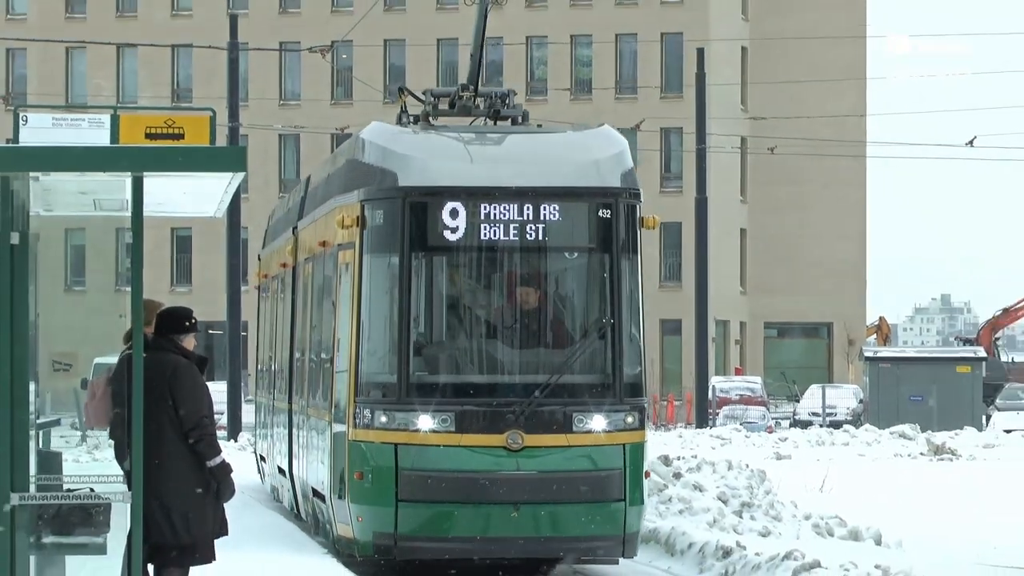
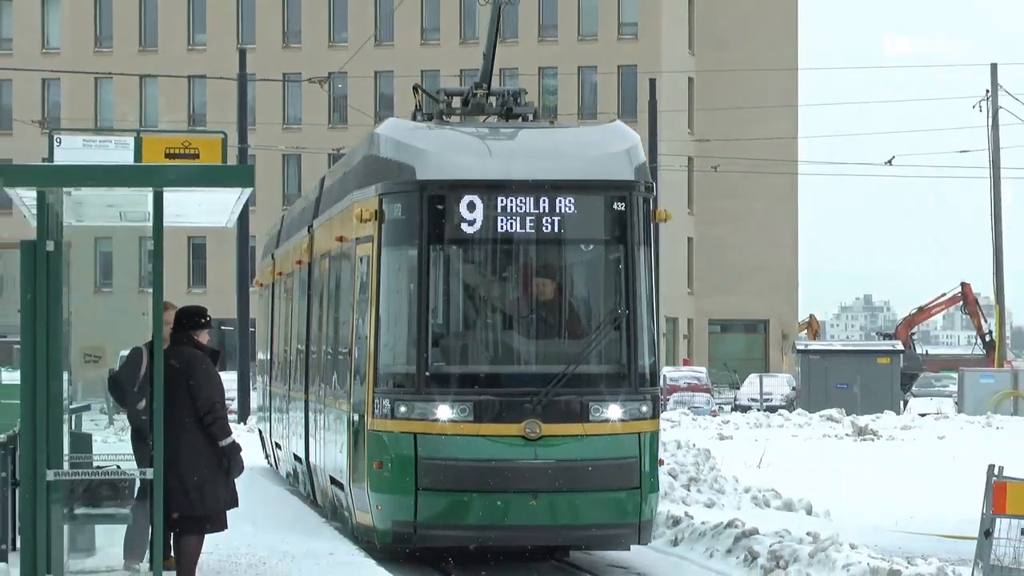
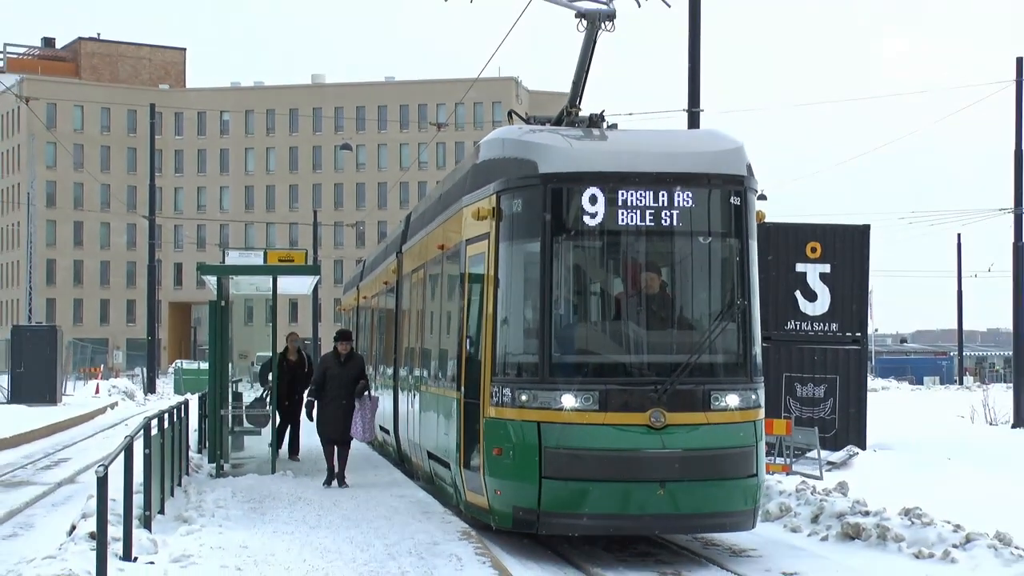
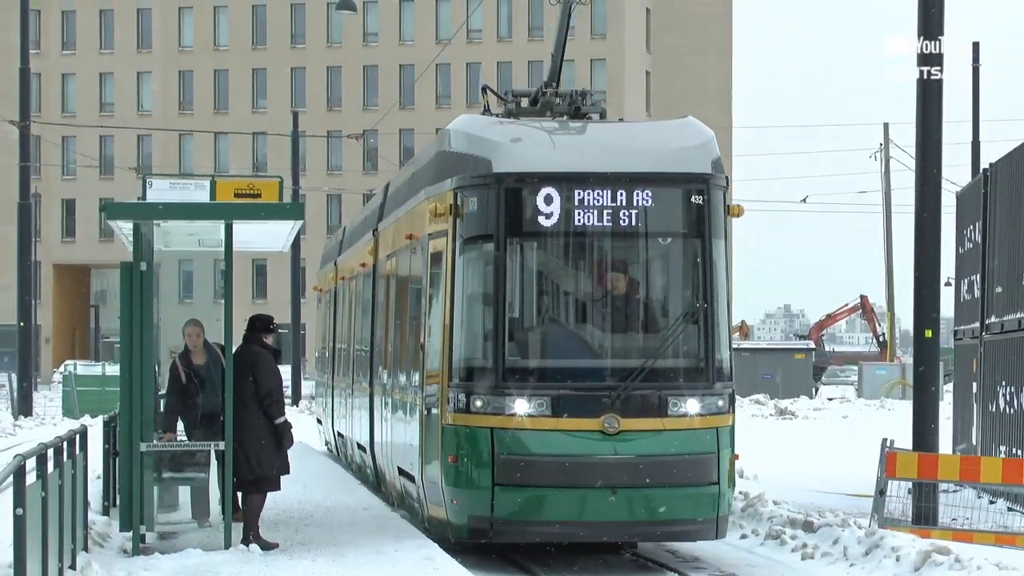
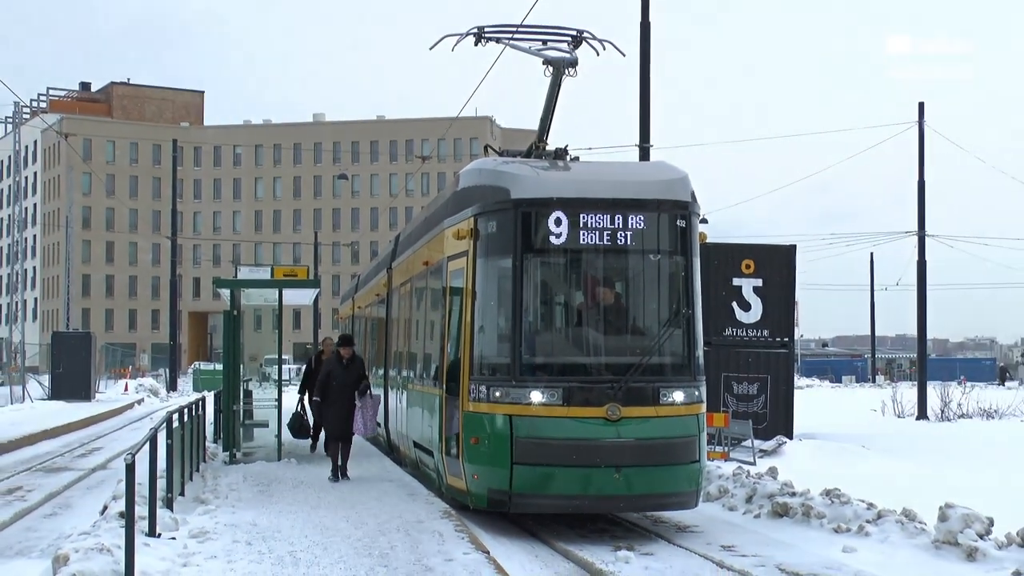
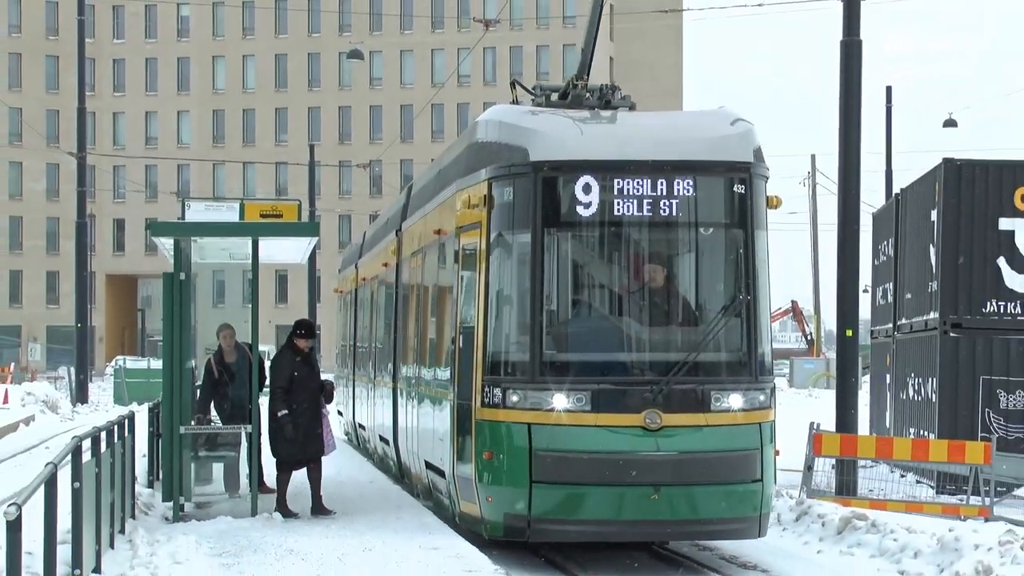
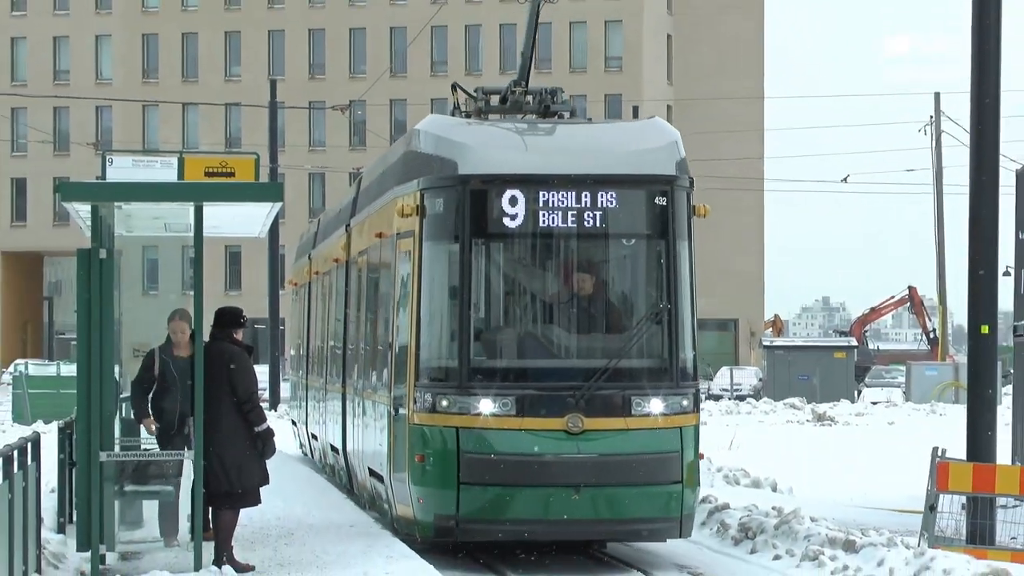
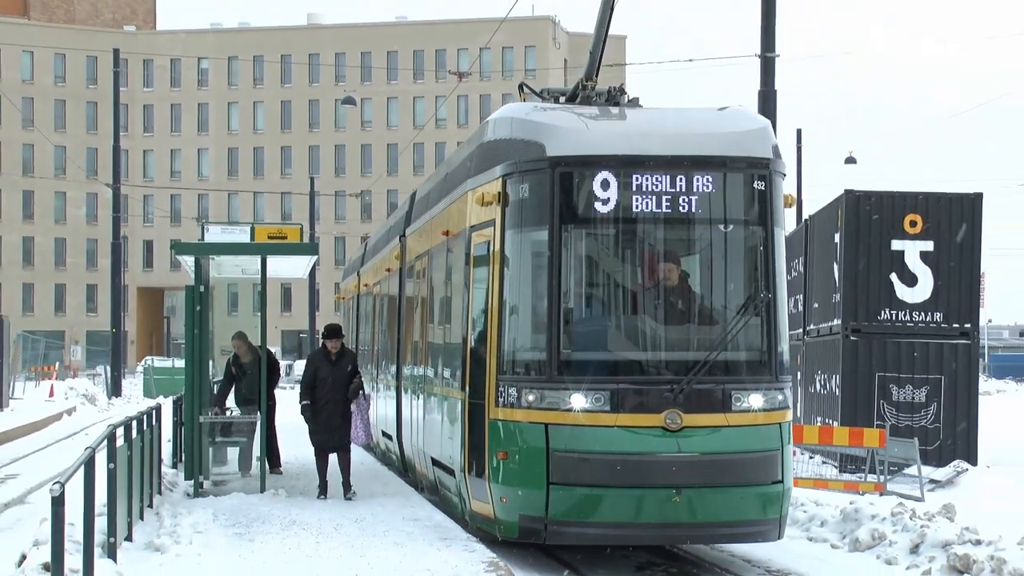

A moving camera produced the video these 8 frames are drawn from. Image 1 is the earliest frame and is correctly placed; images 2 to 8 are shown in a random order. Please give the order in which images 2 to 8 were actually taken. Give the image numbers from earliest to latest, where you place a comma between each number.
2, 7, 4, 6, 8, 3, 5
